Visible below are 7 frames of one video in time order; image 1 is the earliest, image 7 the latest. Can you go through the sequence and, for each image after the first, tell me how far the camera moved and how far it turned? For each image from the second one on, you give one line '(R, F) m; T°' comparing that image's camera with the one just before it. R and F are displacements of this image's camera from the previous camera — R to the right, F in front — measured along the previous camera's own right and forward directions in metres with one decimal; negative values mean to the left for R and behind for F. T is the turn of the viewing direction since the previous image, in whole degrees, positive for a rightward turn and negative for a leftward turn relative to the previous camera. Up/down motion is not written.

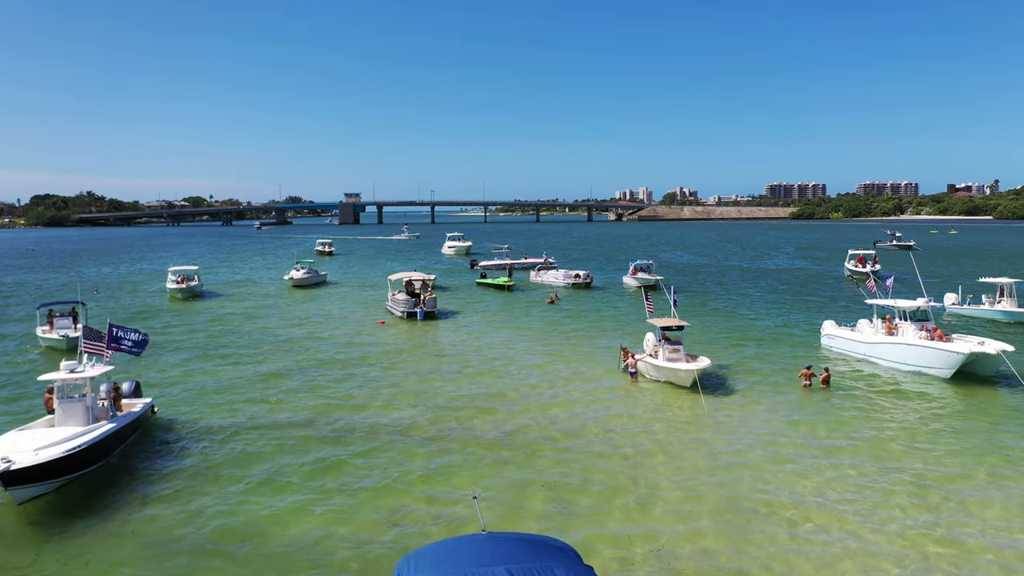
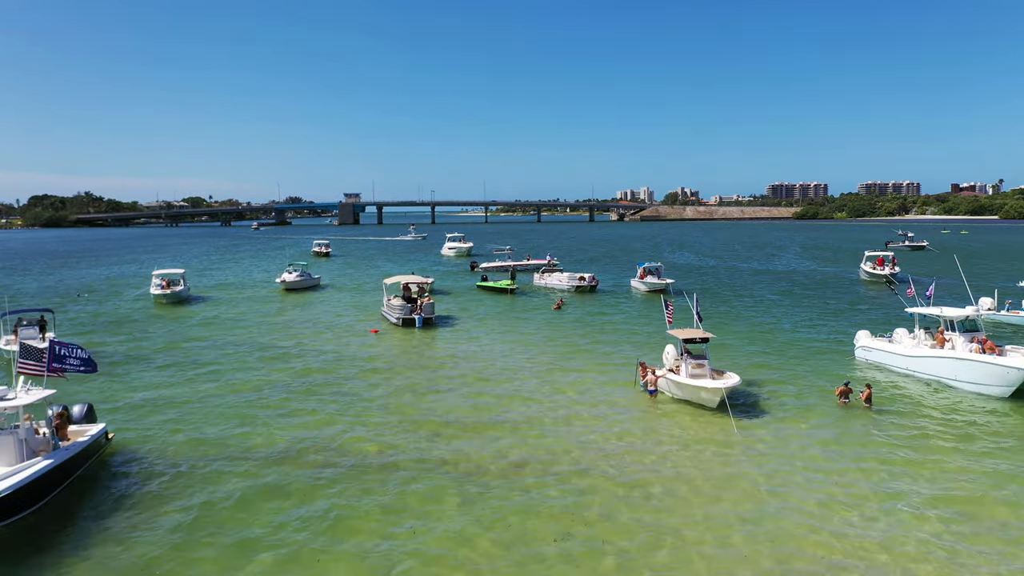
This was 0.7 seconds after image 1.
(-0.1, +2.3) m; 0°
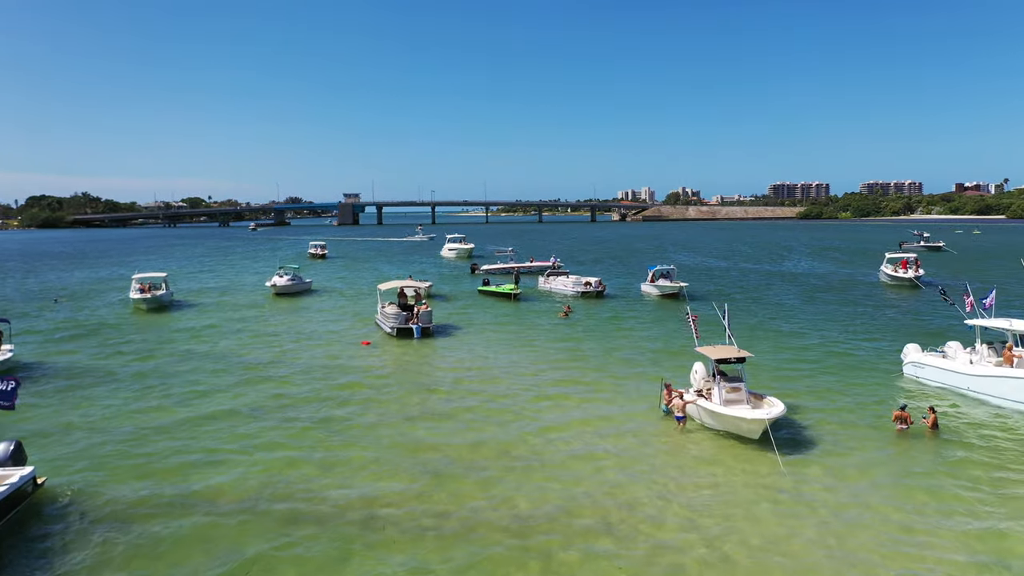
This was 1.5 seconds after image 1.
(-0.1, +2.7) m; 0°
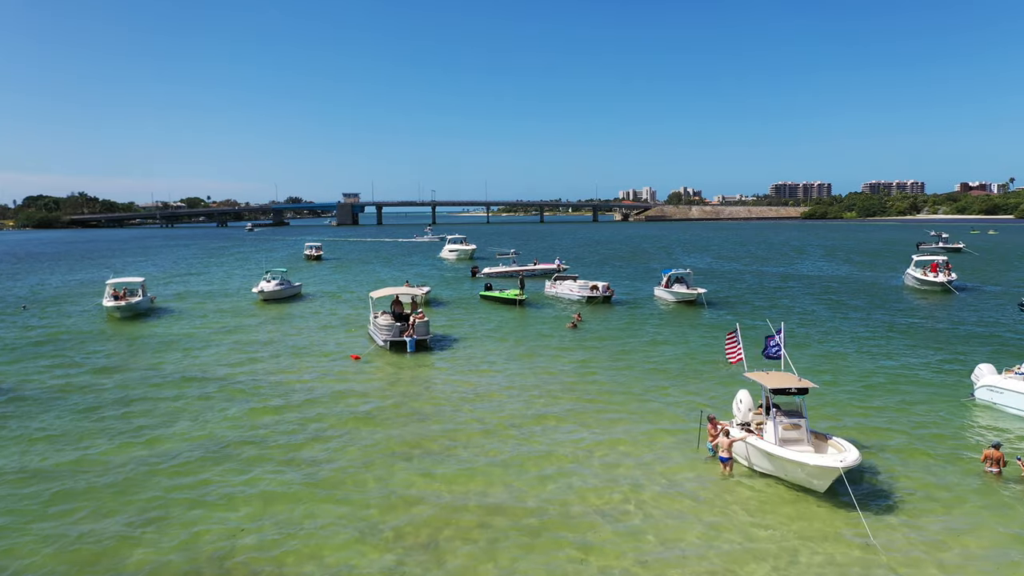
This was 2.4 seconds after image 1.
(-0.2, +3.0) m; 0°
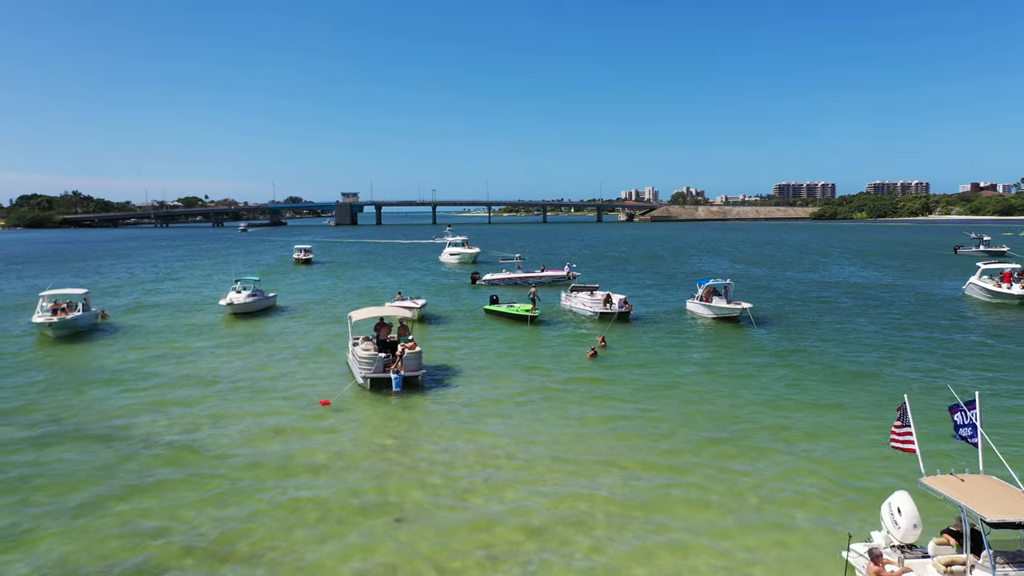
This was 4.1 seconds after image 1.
(-0.4, +6.0) m; 0°
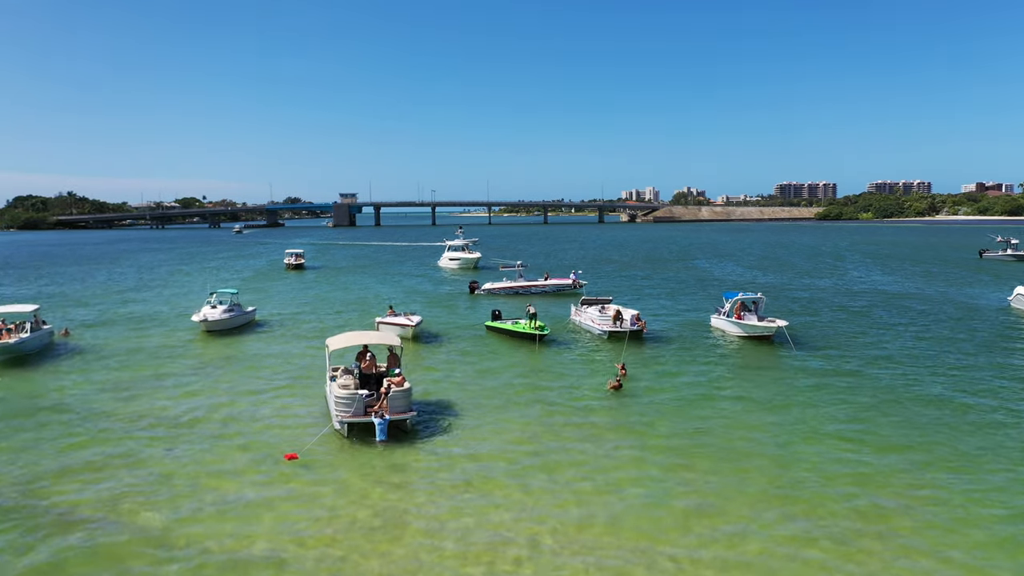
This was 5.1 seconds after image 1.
(-0.2, +3.7) m; 0°
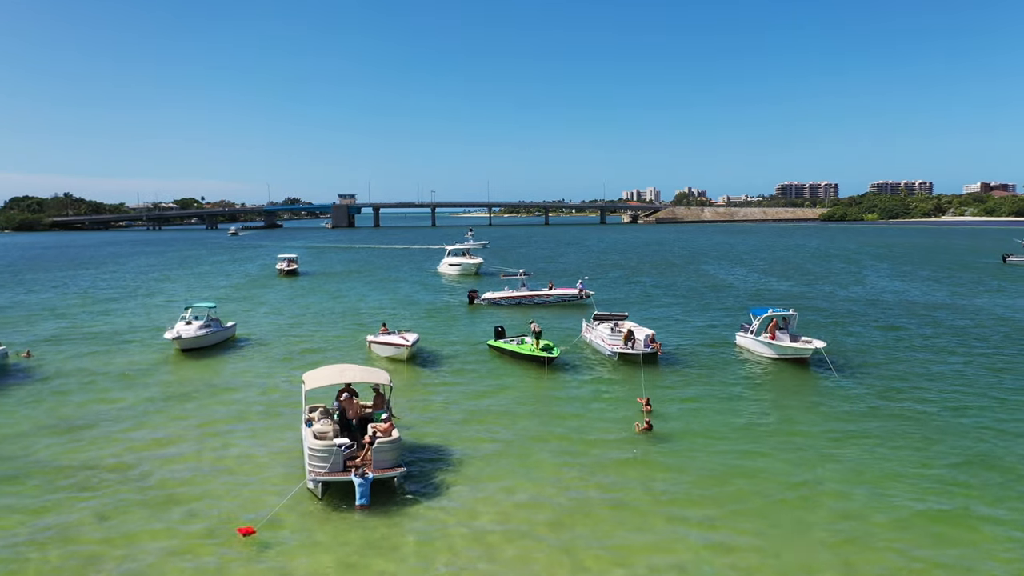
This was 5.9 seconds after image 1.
(-0.2, +3.1) m; 0°
